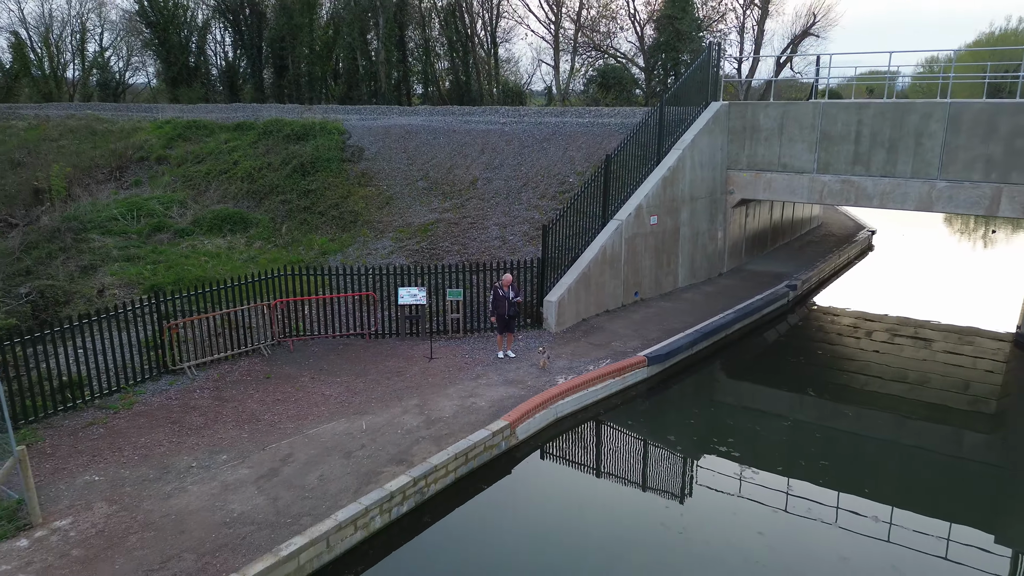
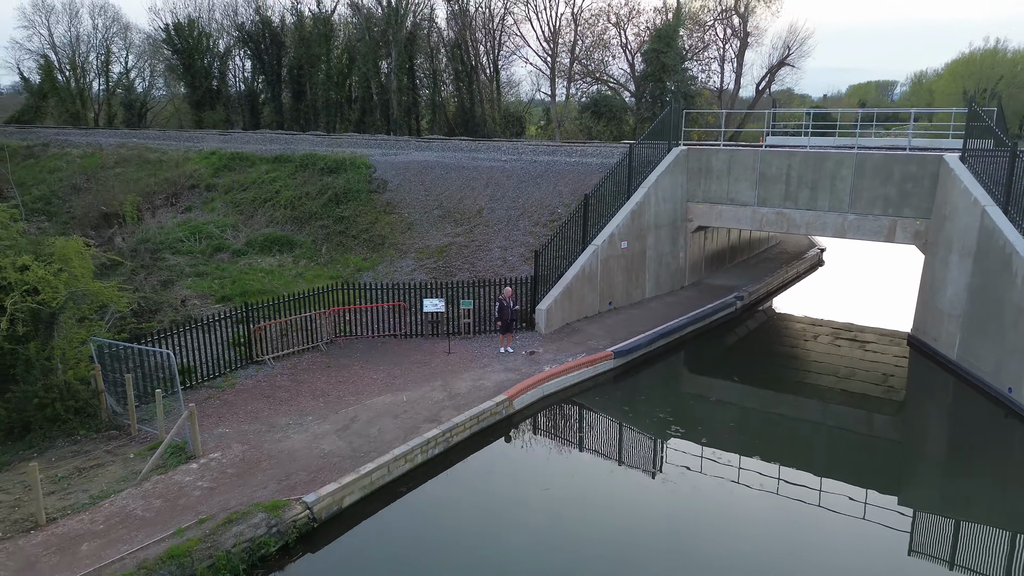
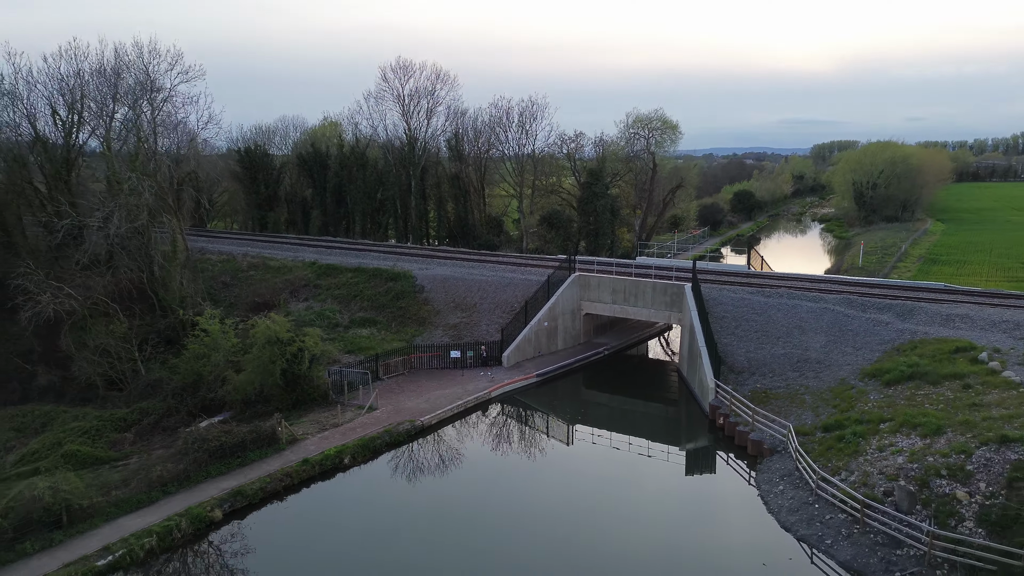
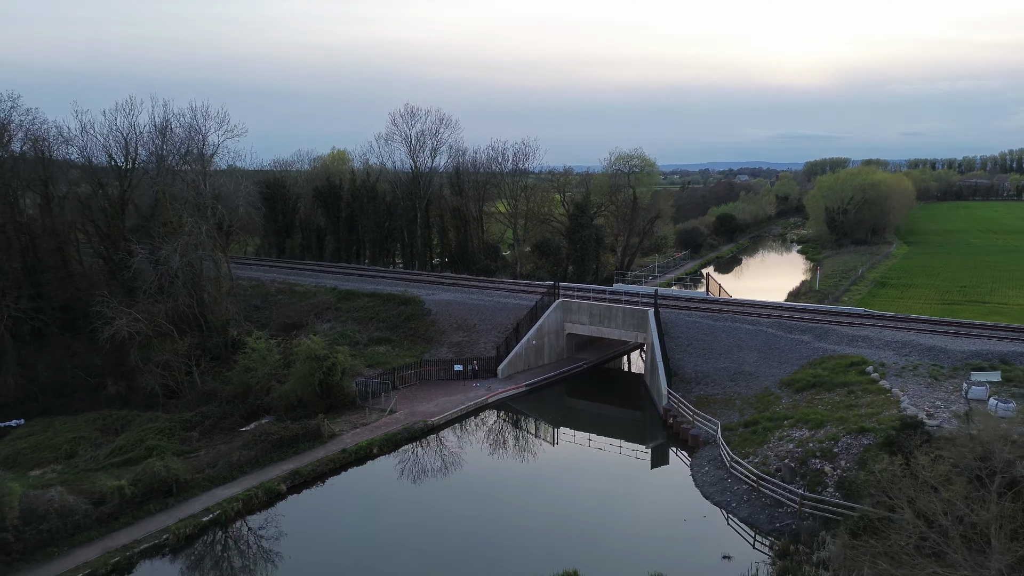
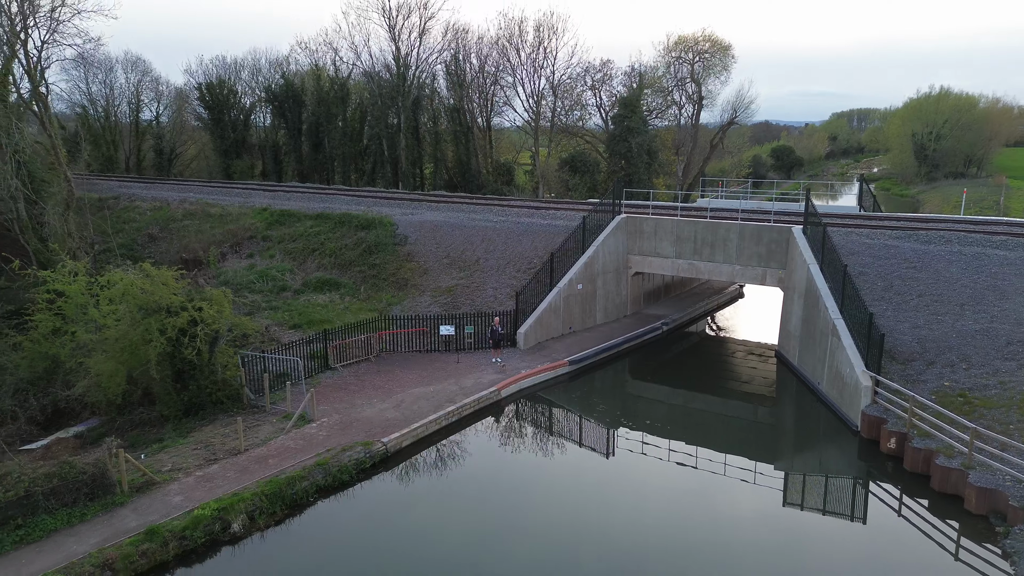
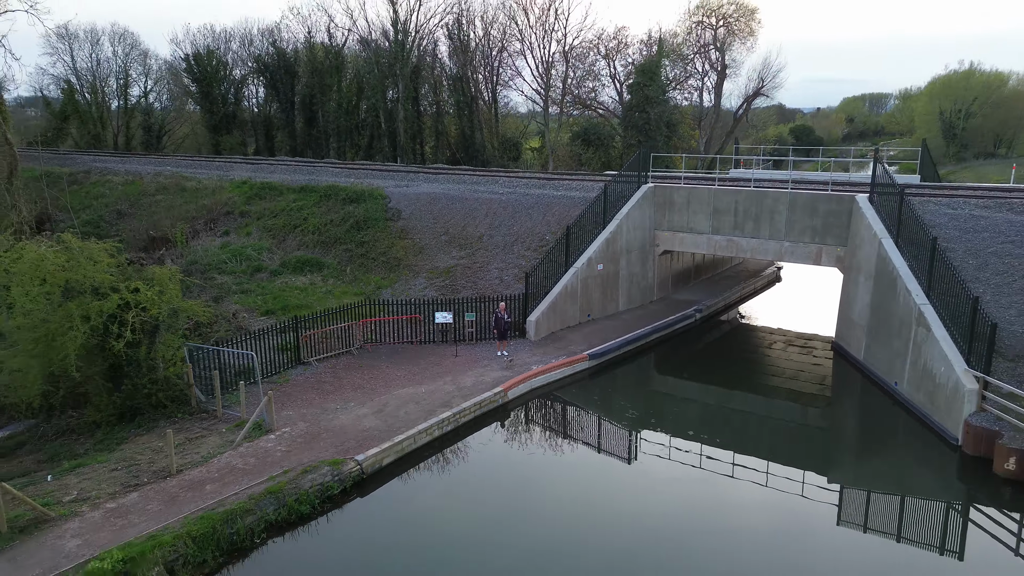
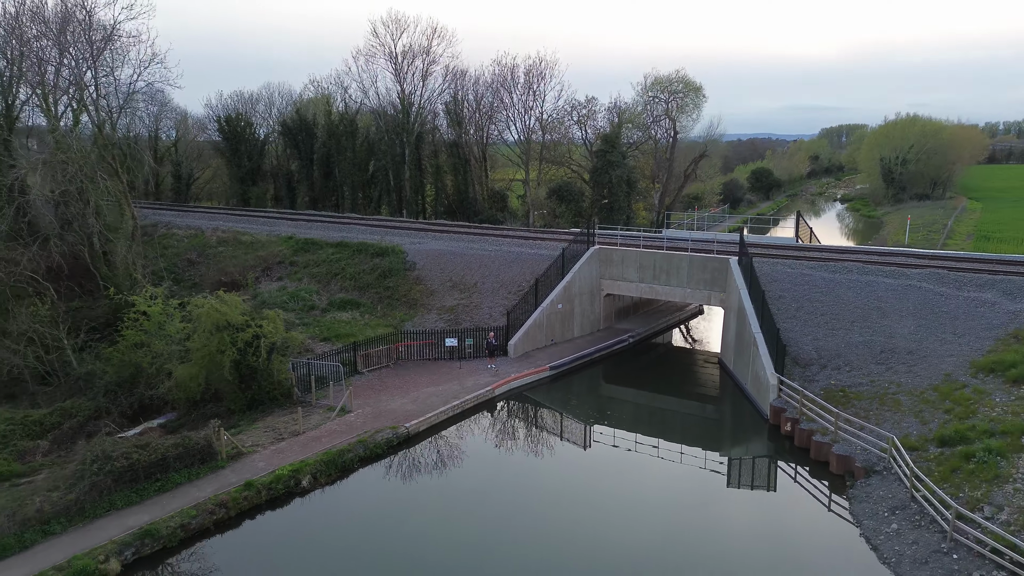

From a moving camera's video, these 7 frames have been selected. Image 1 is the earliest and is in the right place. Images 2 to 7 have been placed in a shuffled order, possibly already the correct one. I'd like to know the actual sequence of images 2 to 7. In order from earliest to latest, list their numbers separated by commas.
2, 6, 5, 7, 3, 4
